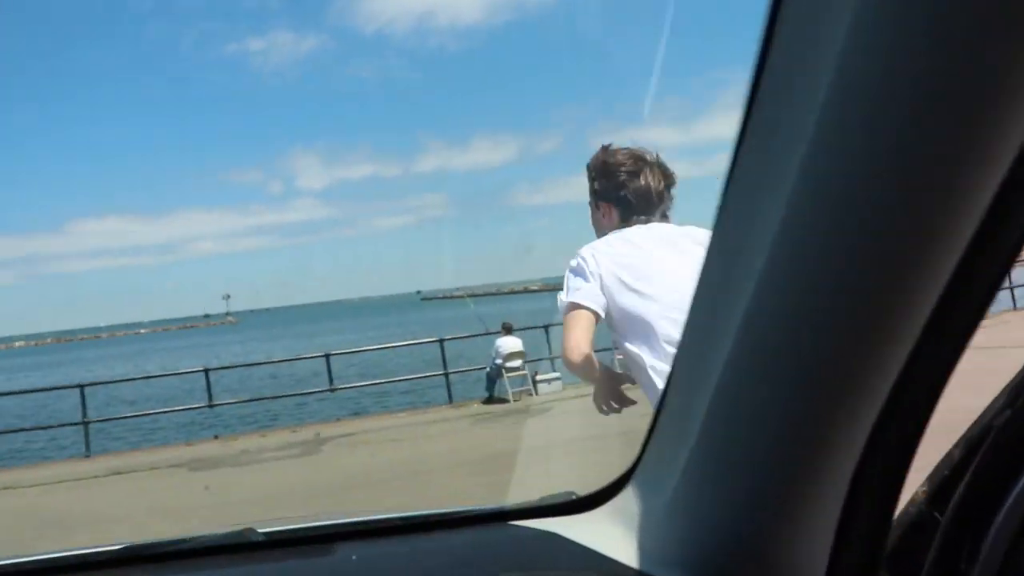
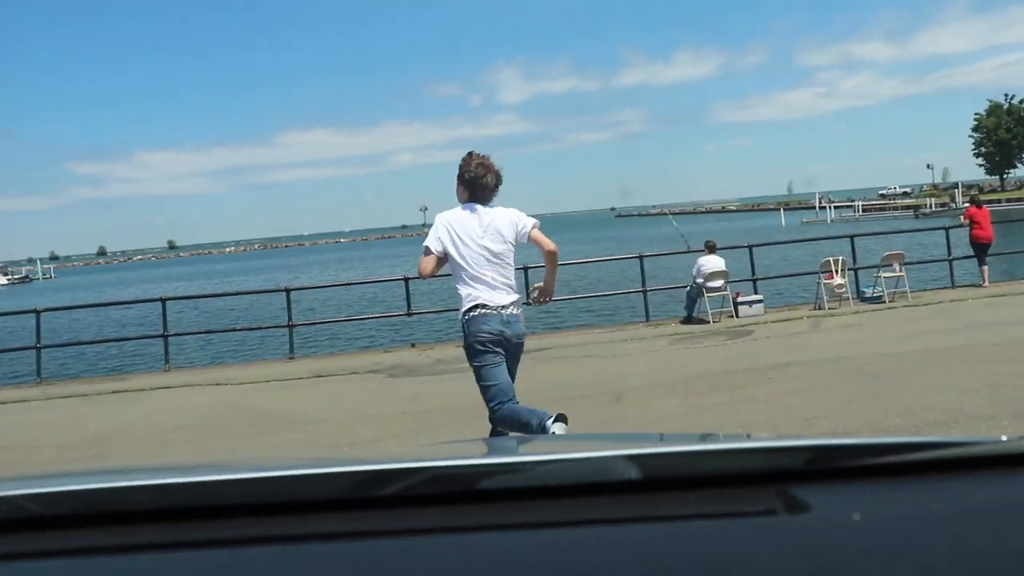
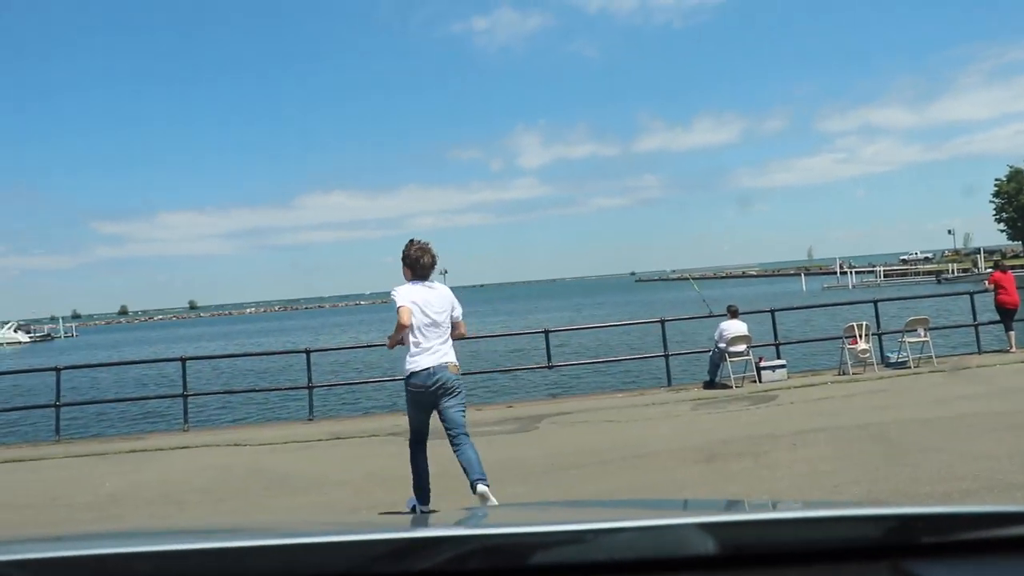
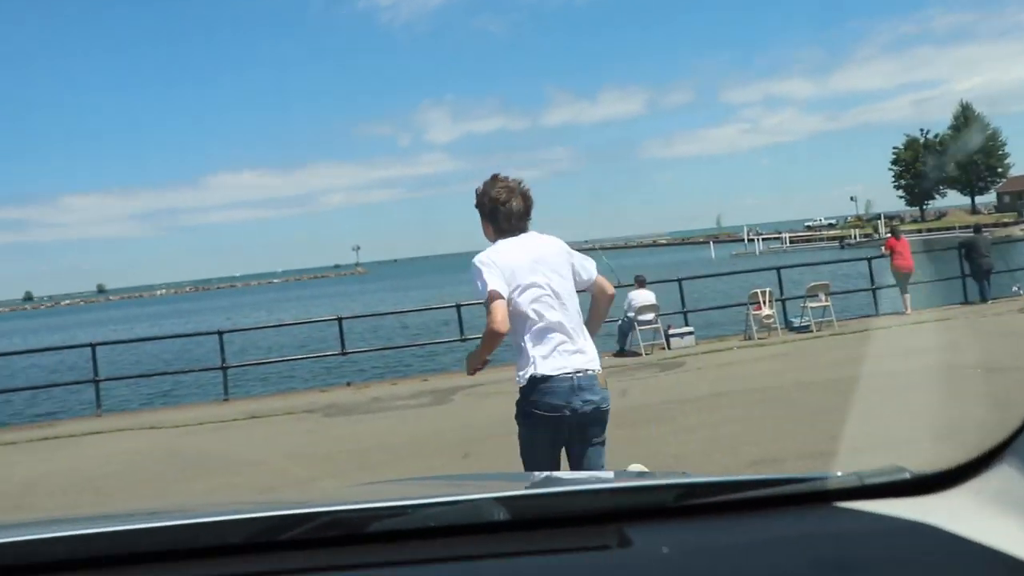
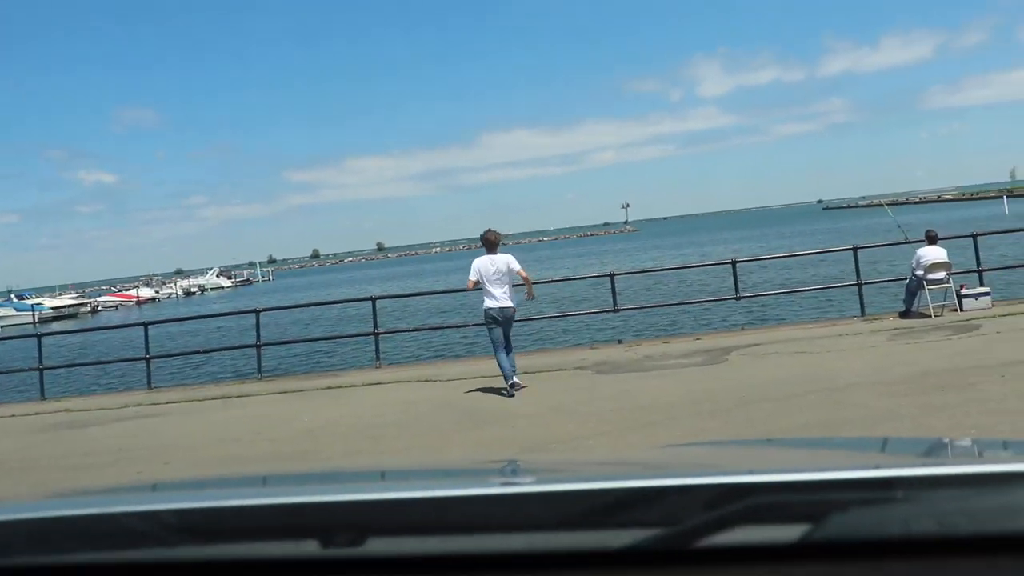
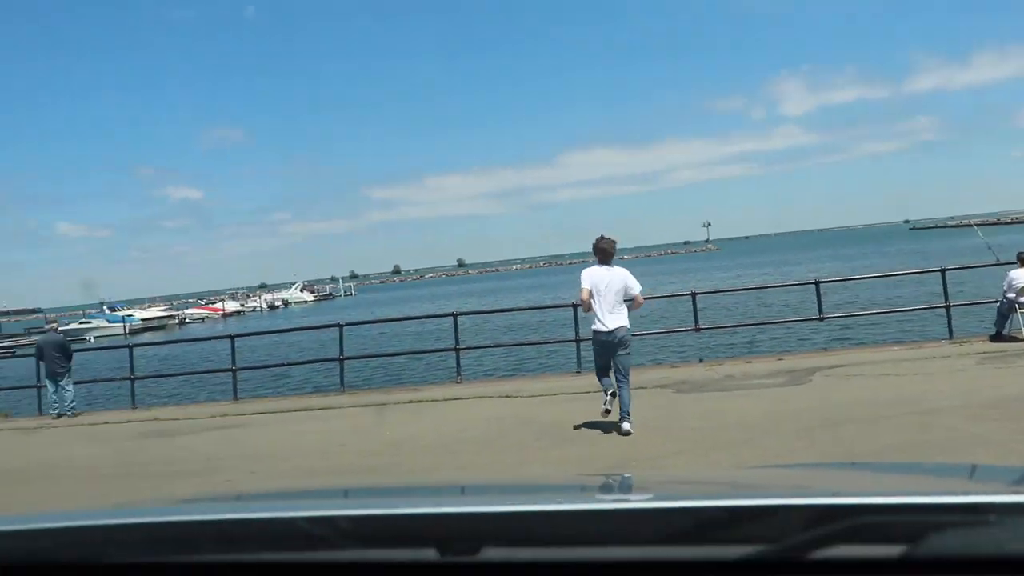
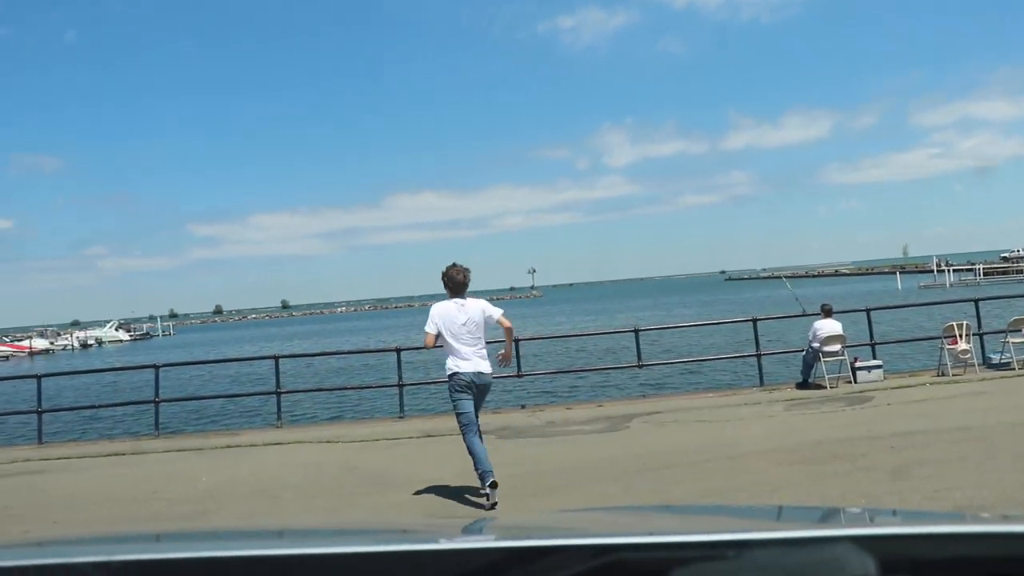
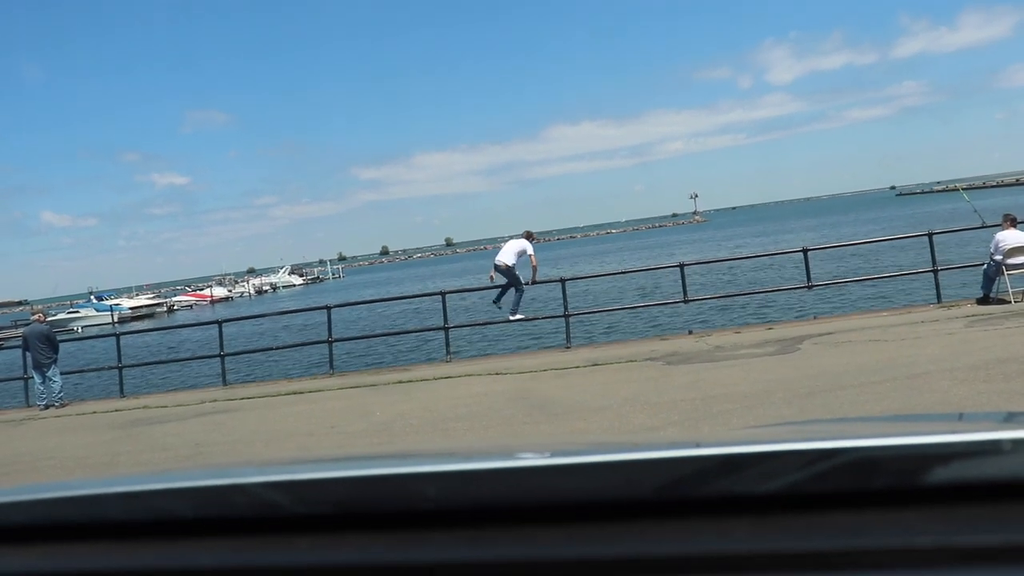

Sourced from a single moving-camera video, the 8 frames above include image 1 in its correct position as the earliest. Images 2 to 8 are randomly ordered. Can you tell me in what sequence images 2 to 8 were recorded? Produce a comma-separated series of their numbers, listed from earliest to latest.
4, 2, 3, 7, 6, 5, 8
